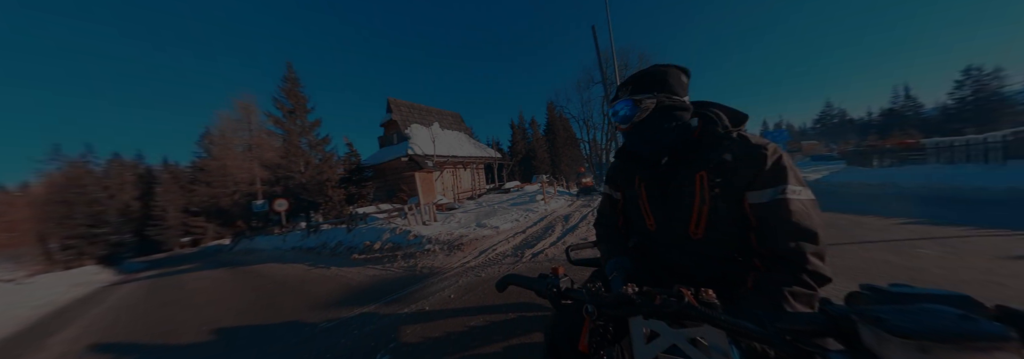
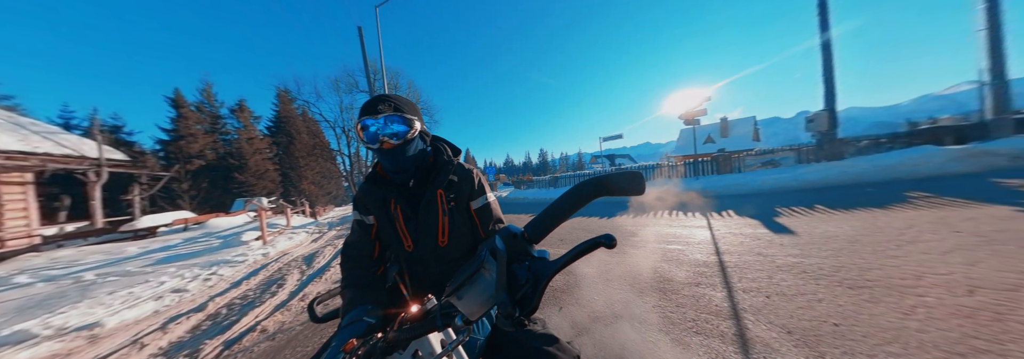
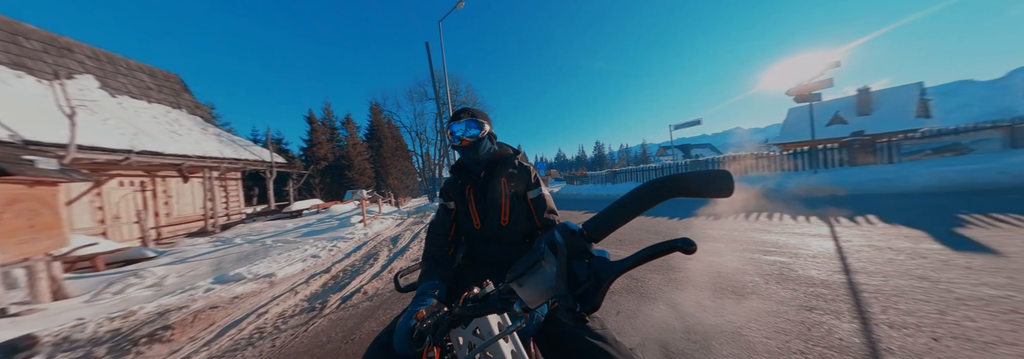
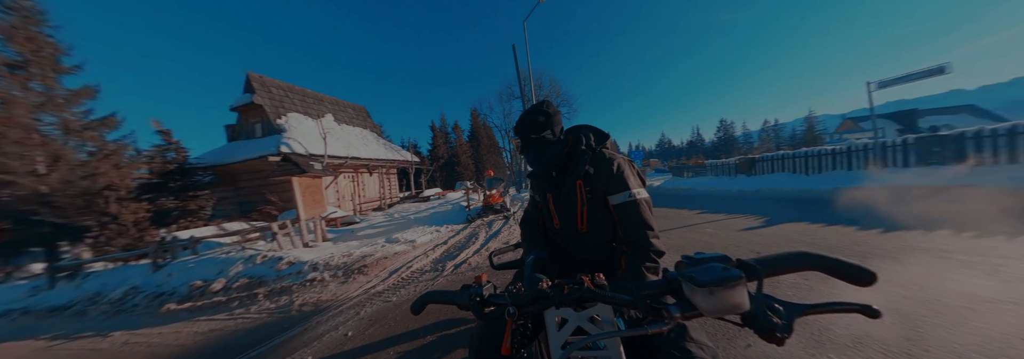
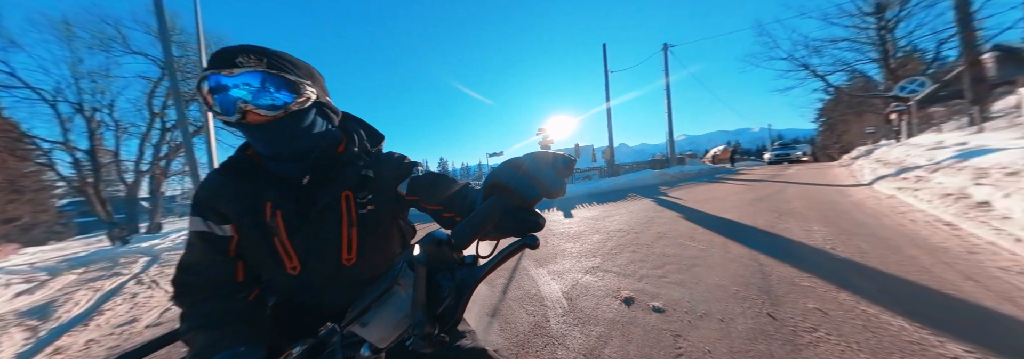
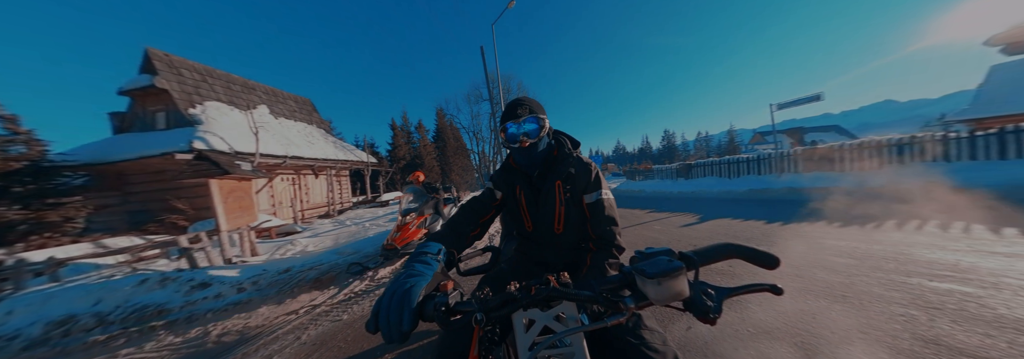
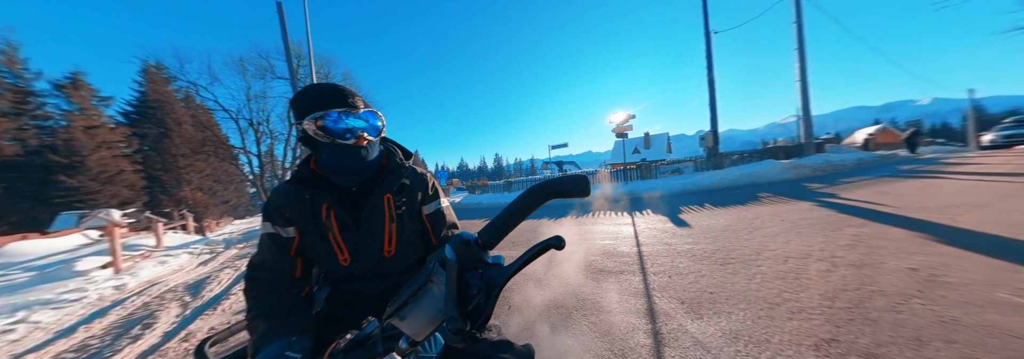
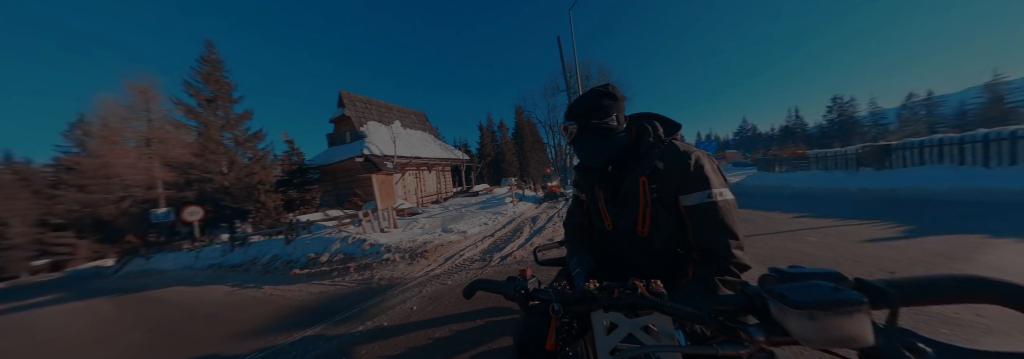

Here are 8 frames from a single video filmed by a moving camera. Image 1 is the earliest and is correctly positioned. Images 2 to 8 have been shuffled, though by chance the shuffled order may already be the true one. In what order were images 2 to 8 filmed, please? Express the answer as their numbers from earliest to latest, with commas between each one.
8, 4, 6, 3, 2, 7, 5
